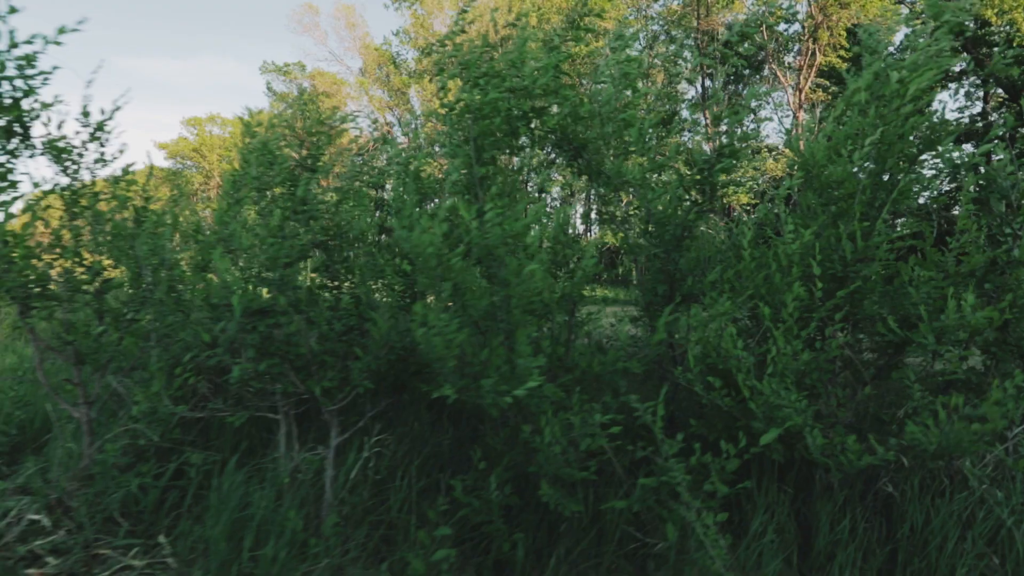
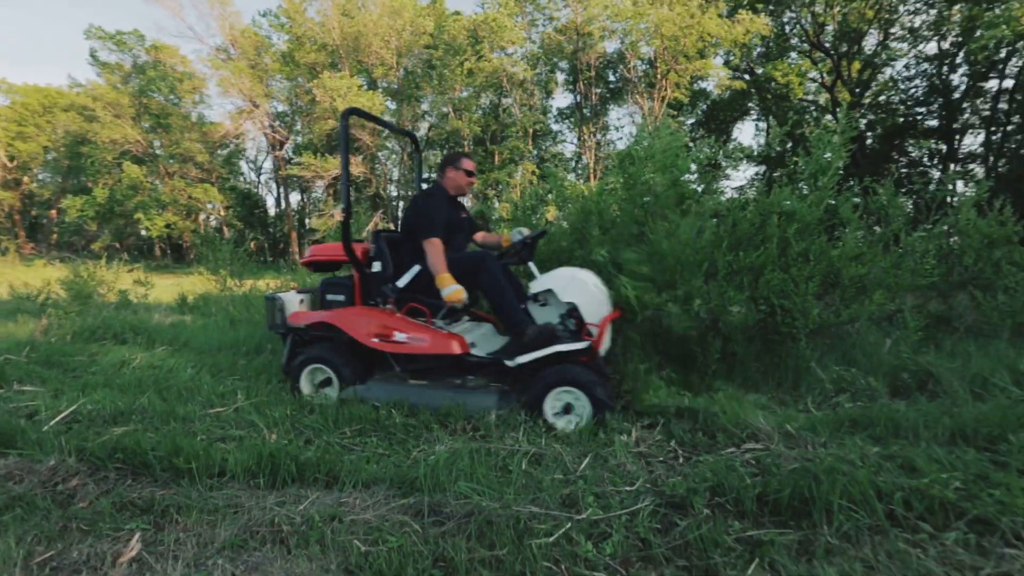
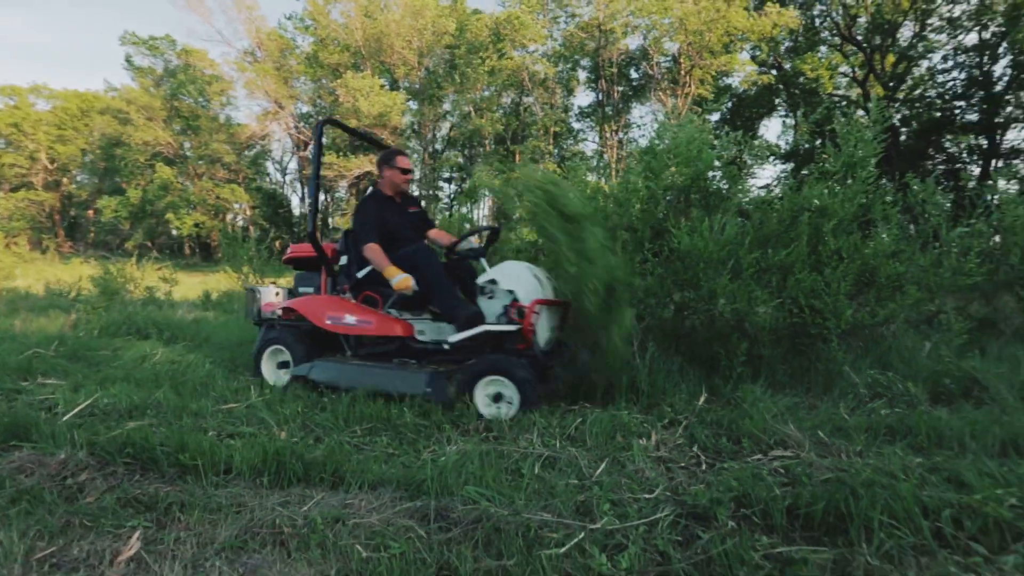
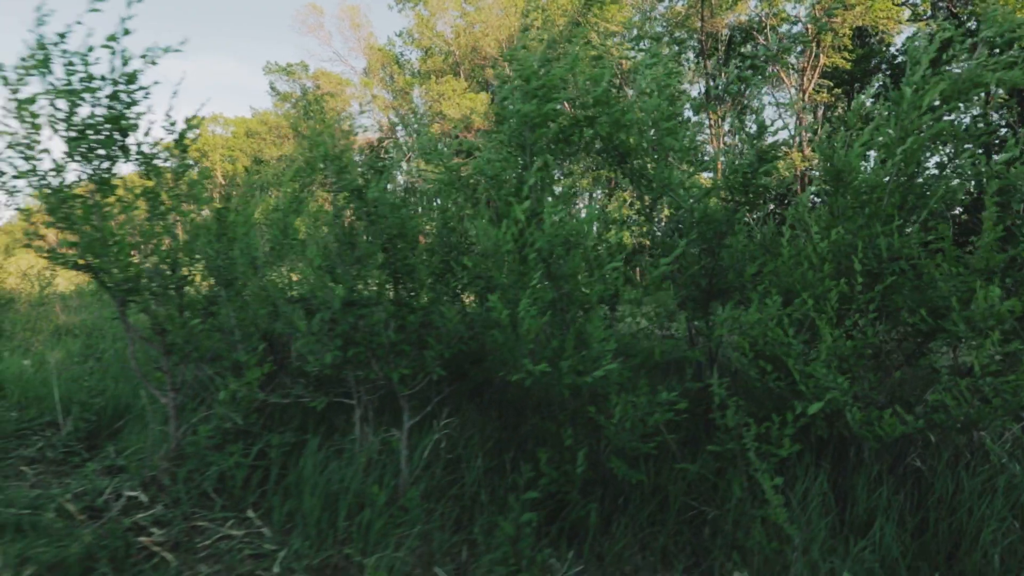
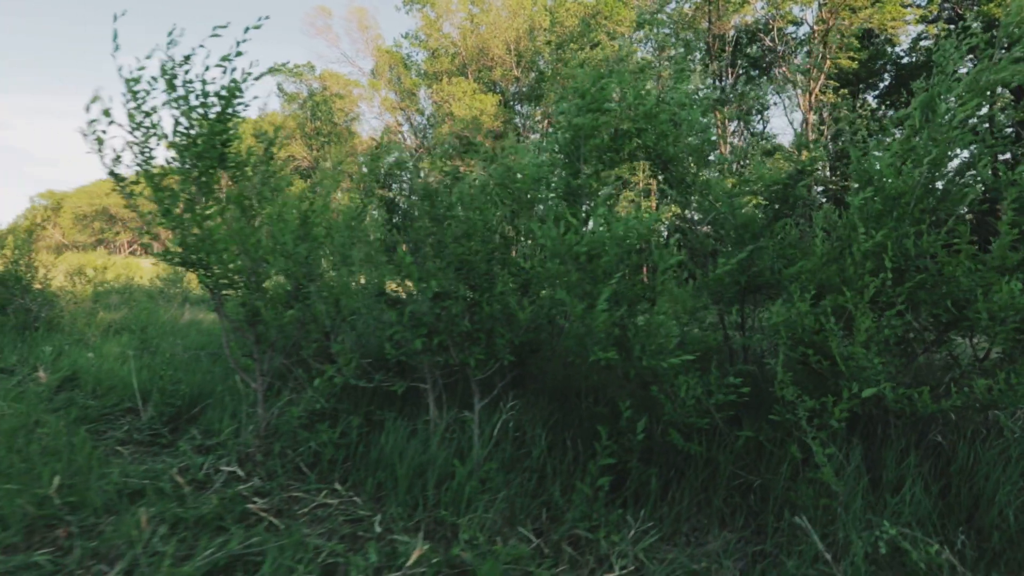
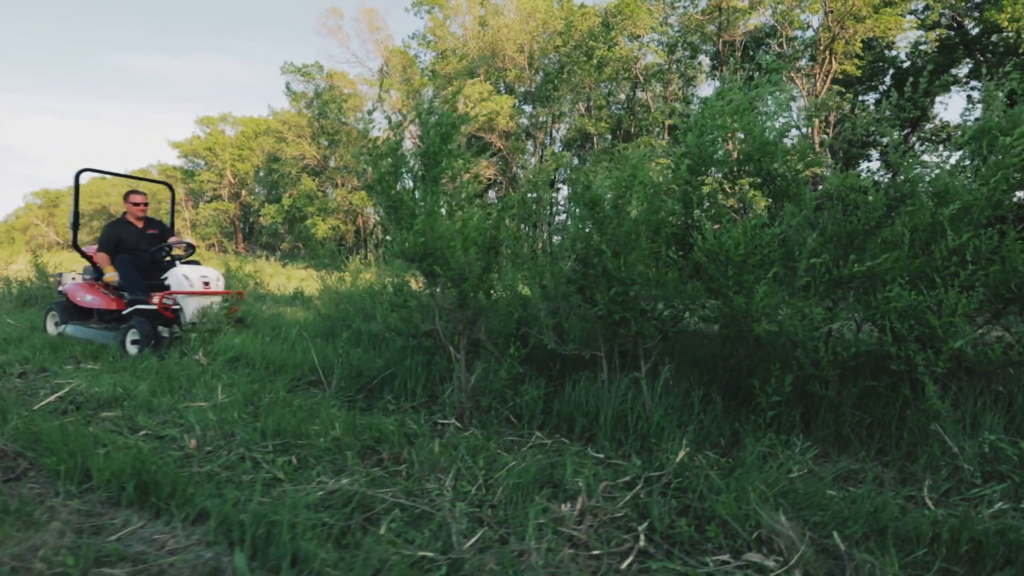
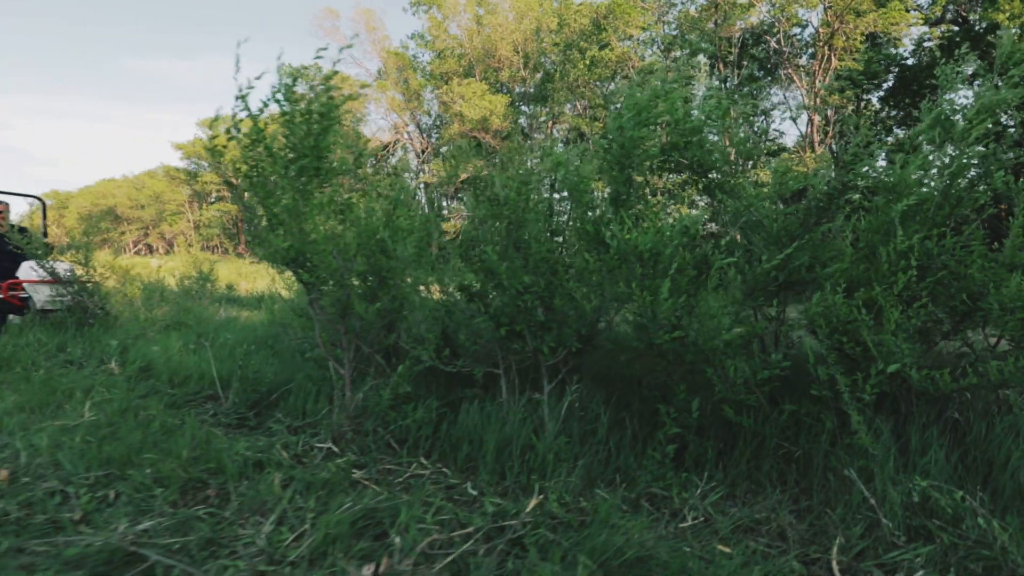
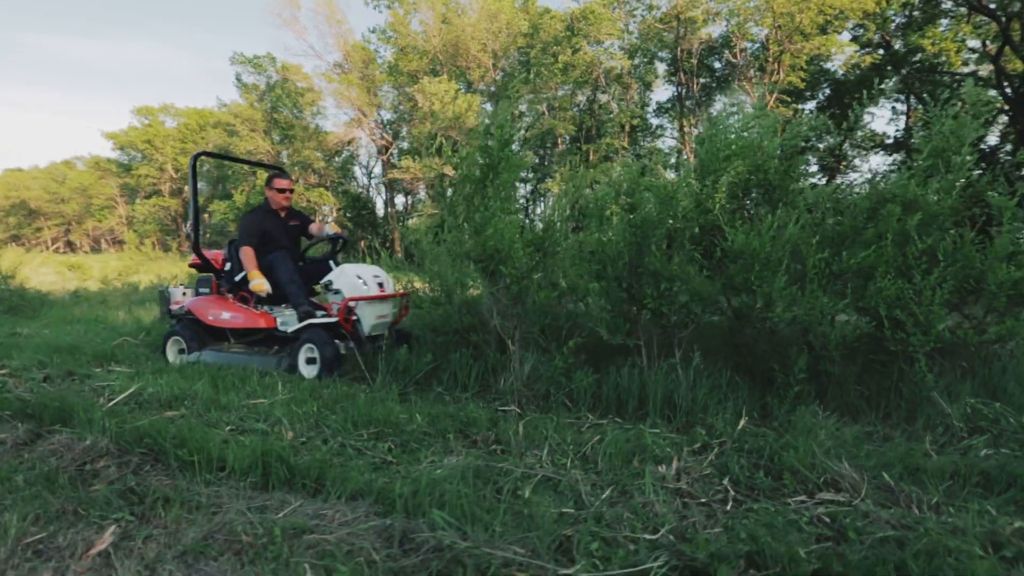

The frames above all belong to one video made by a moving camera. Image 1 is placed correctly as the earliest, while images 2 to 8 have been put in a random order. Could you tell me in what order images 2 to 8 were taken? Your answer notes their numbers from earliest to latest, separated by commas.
4, 5, 7, 6, 8, 3, 2
